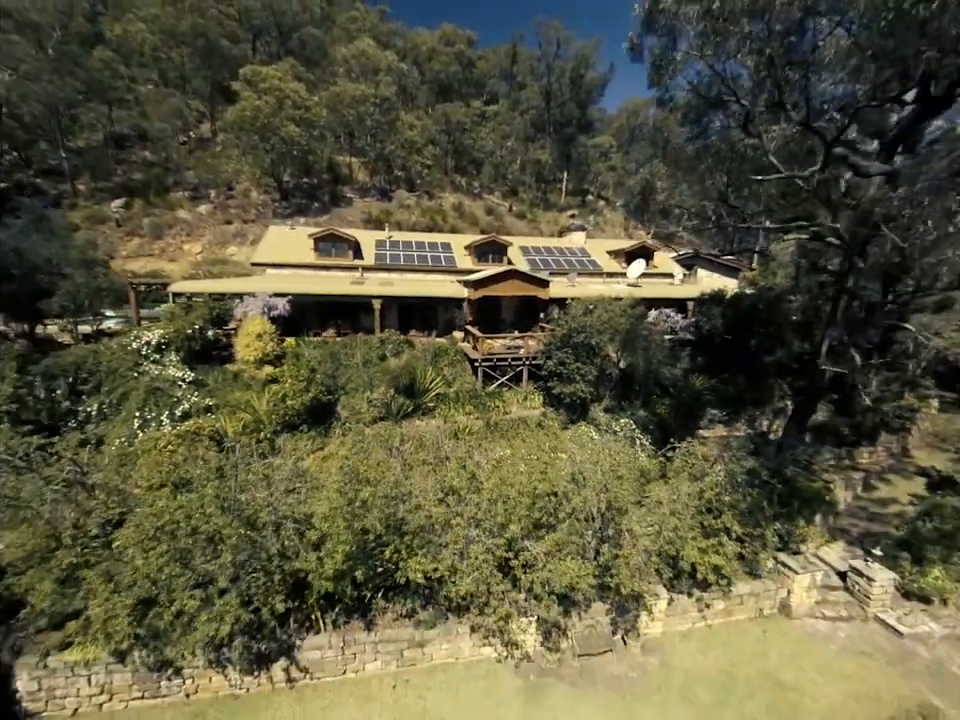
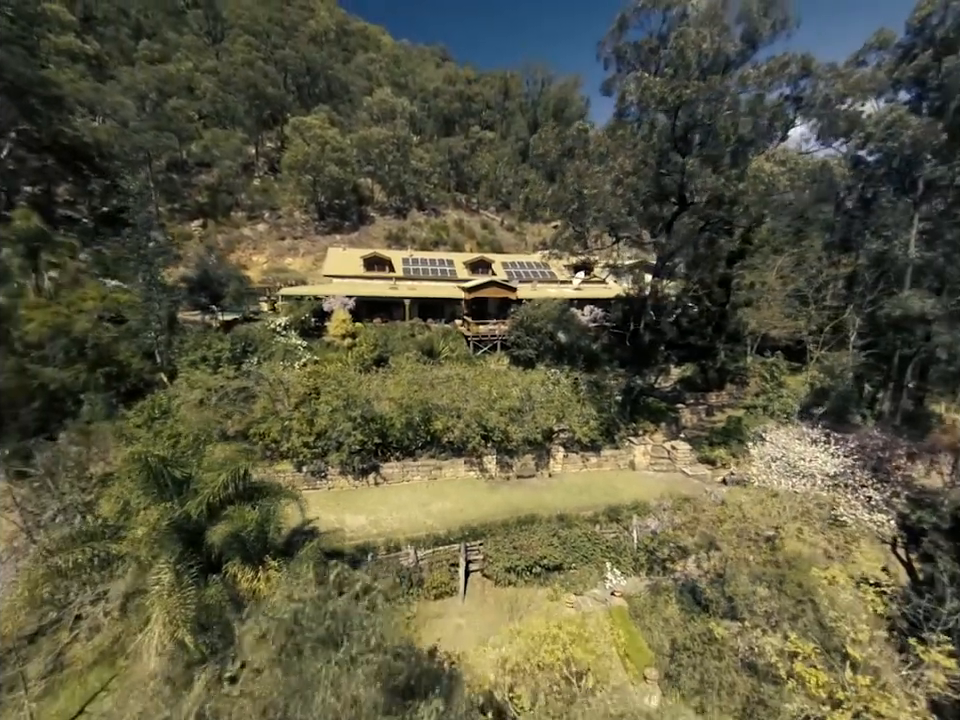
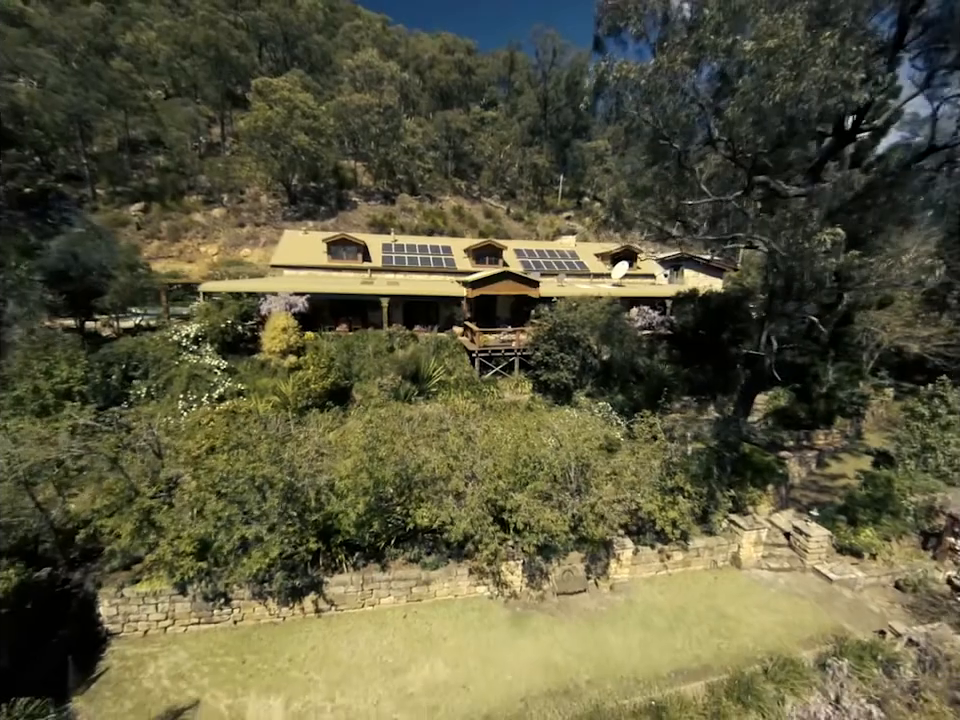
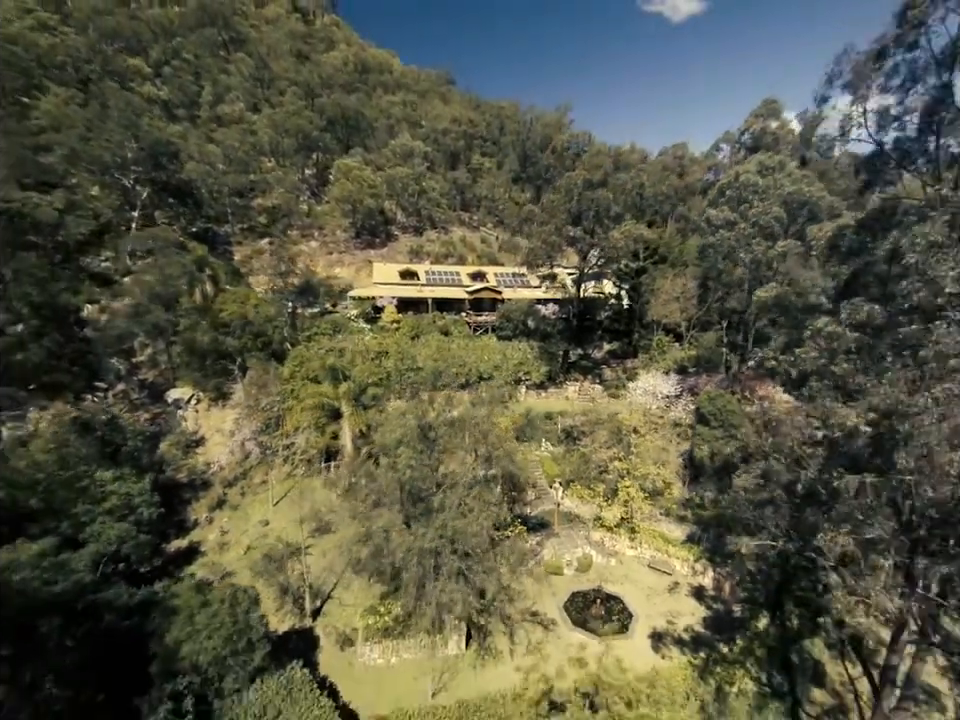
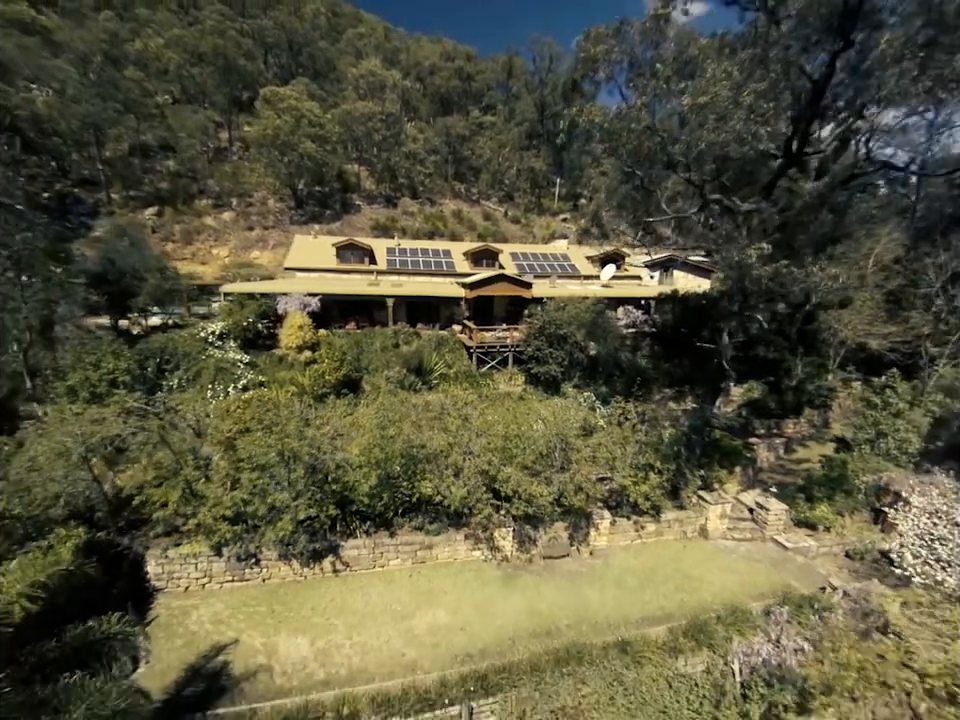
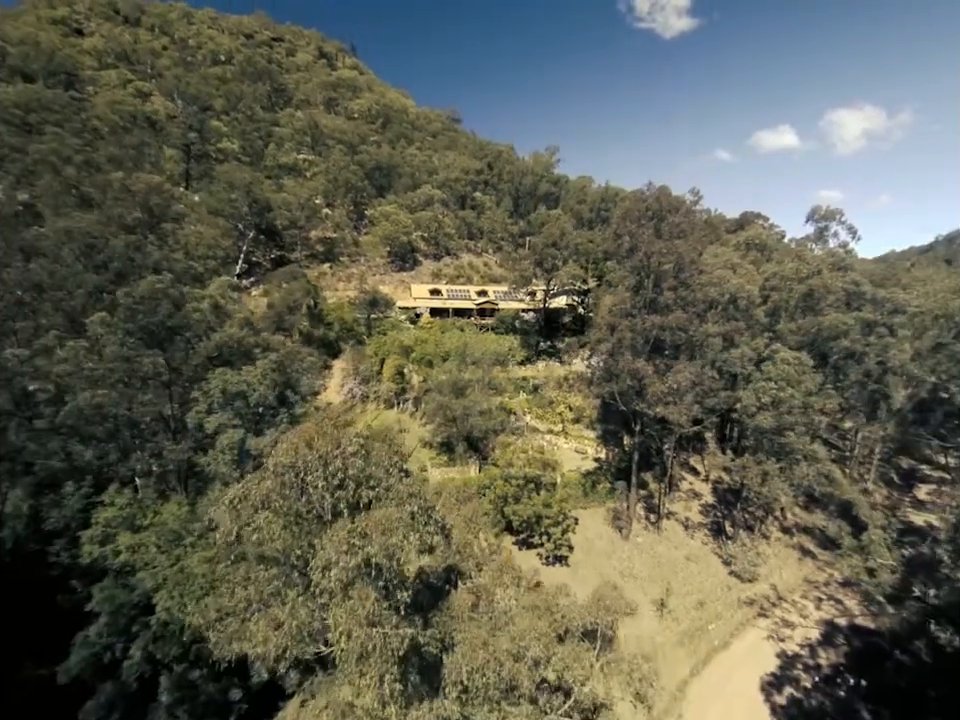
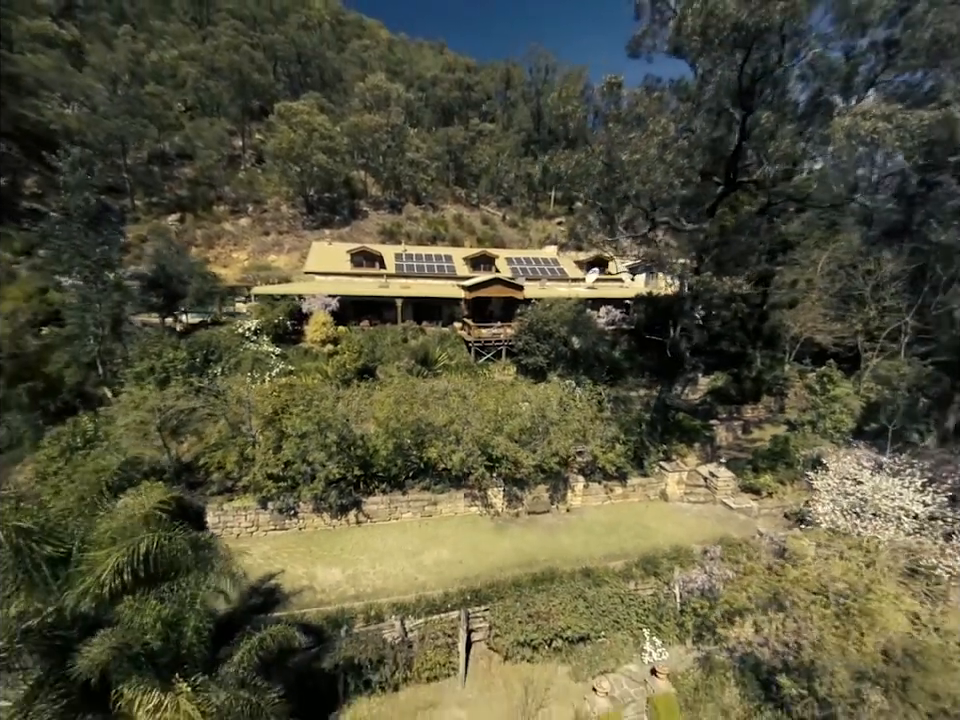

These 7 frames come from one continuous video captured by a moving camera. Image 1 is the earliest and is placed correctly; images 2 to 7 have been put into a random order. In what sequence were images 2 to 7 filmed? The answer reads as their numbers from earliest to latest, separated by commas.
3, 5, 7, 2, 4, 6
